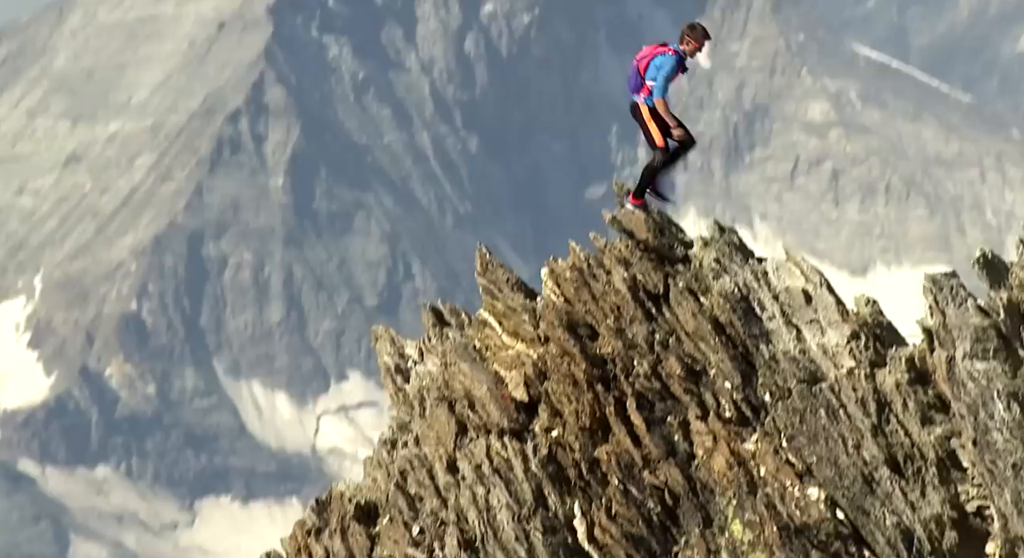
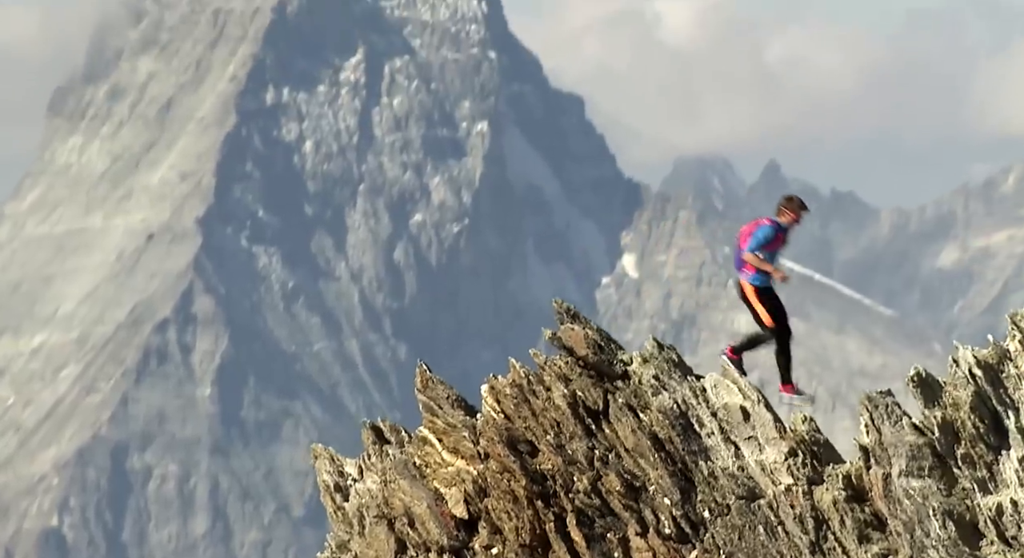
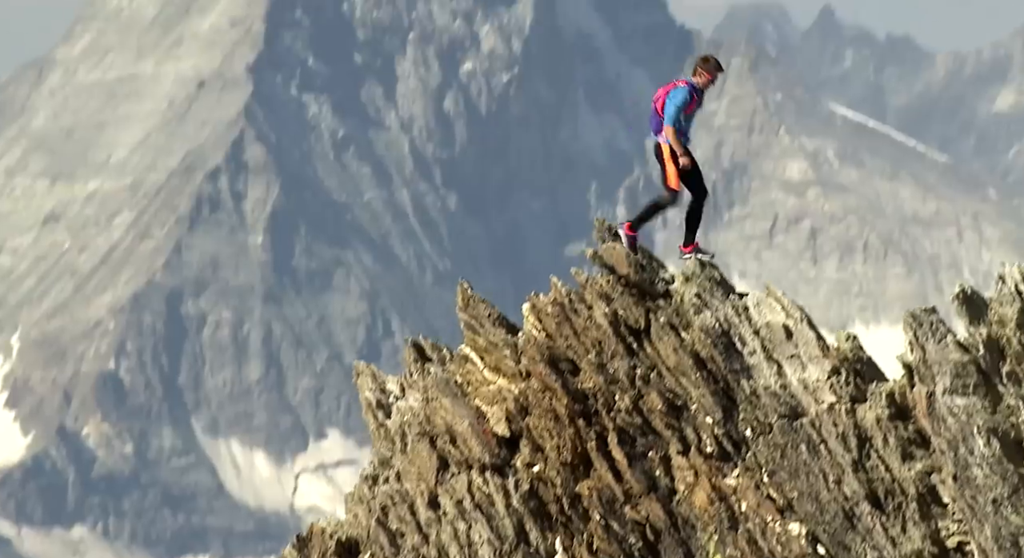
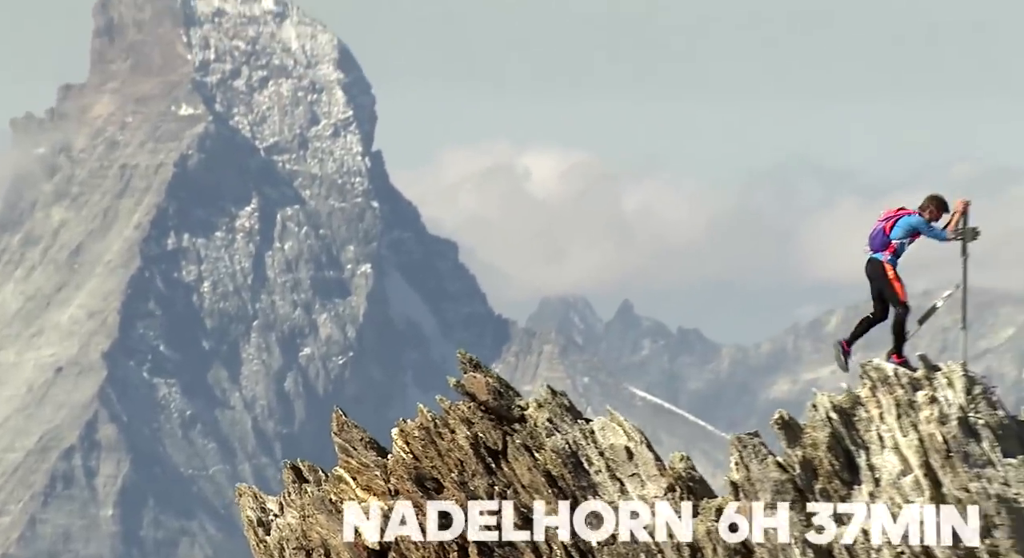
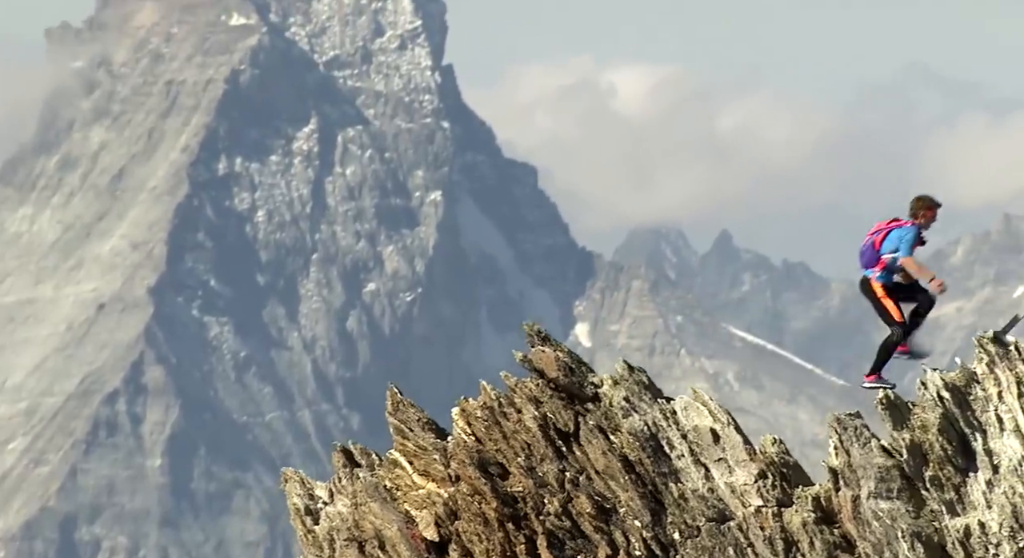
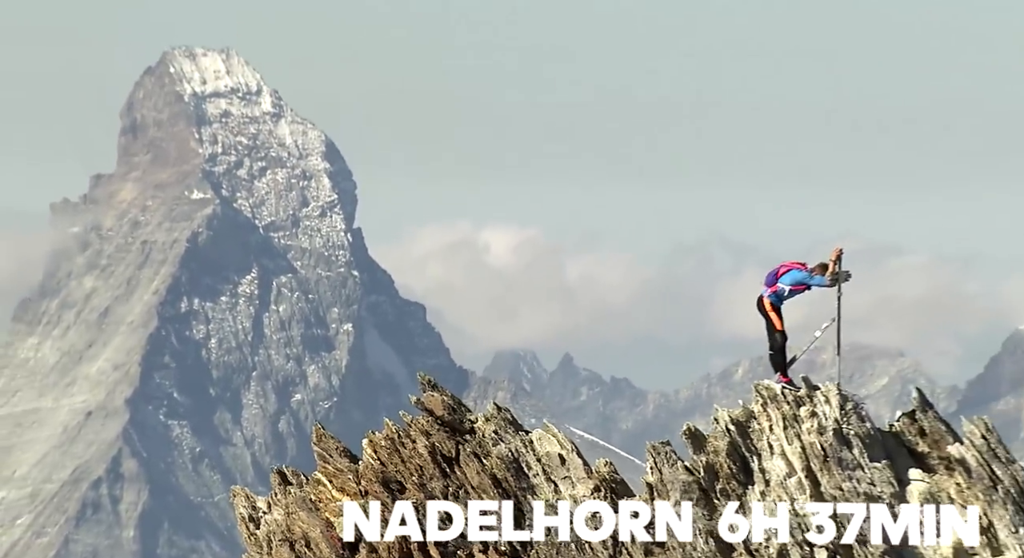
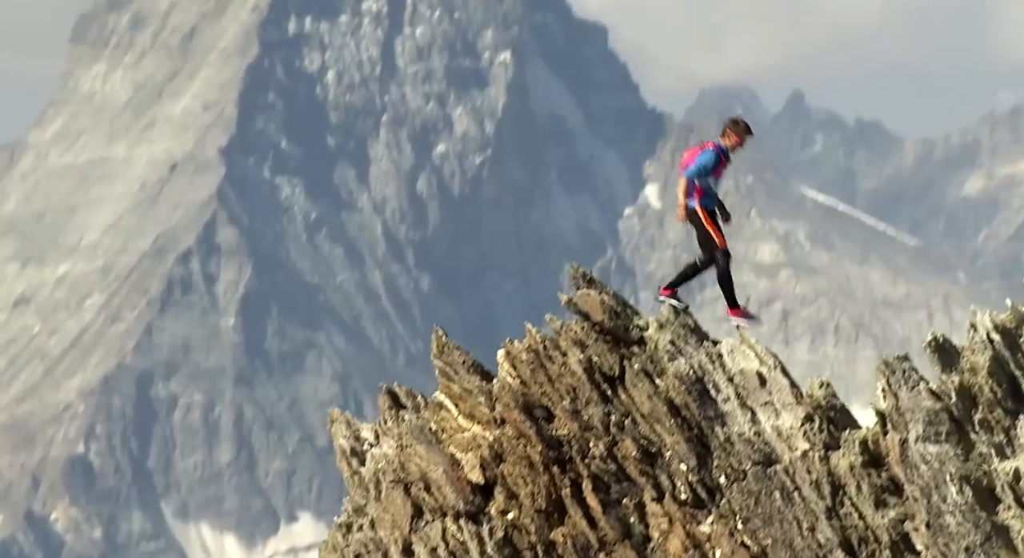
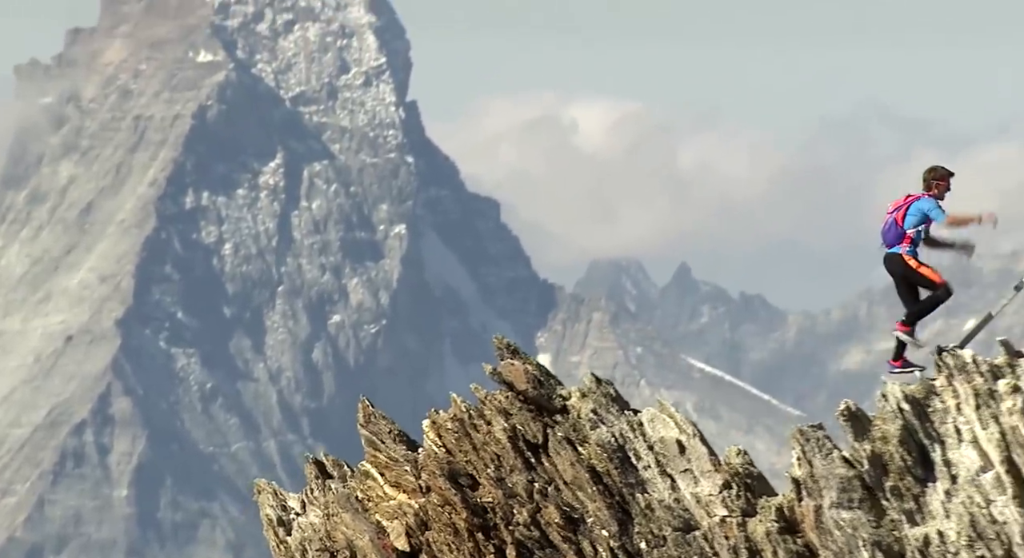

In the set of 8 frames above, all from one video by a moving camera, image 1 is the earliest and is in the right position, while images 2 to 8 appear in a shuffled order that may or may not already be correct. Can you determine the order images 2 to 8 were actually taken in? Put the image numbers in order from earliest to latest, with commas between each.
3, 7, 2, 5, 8, 4, 6
